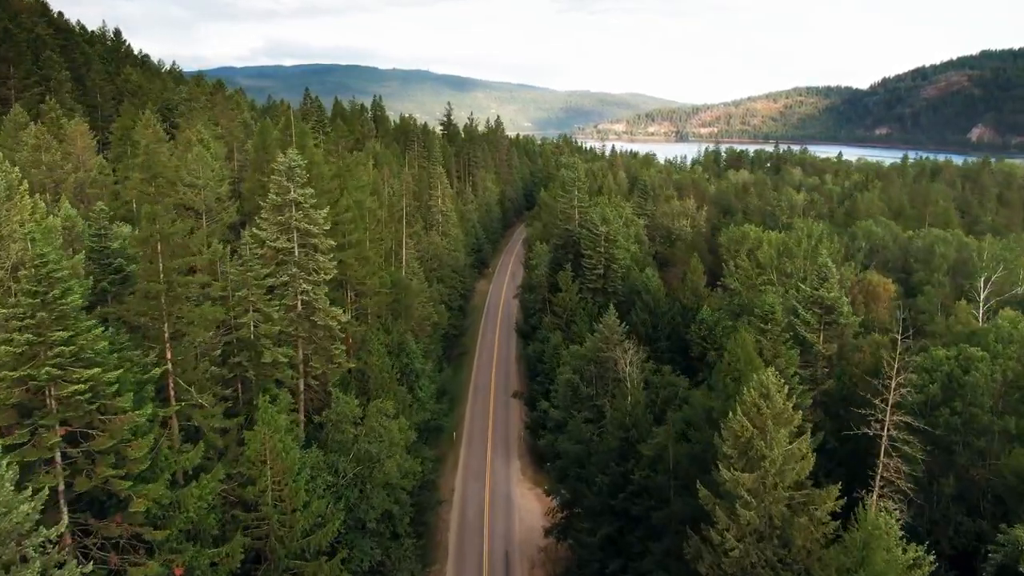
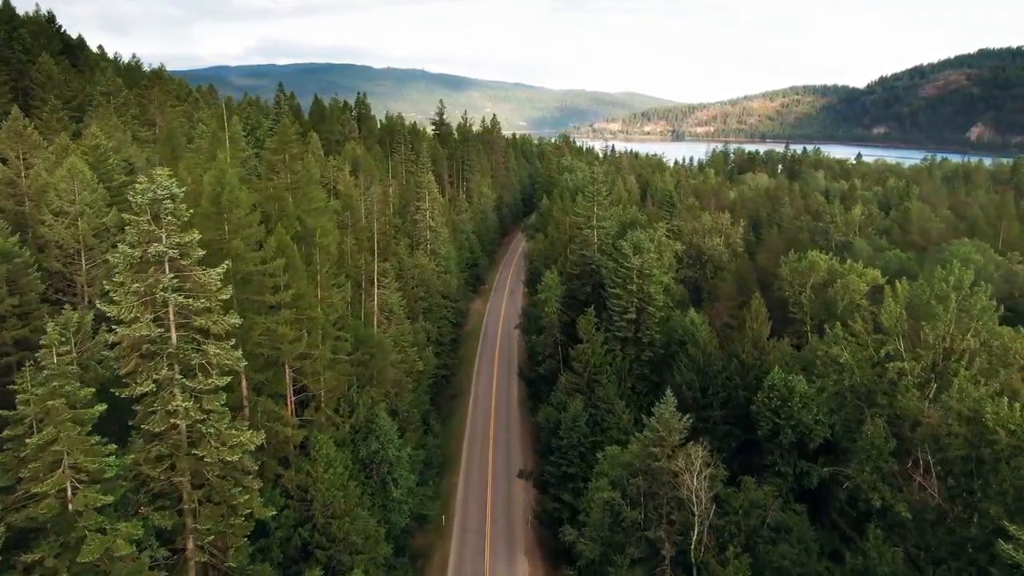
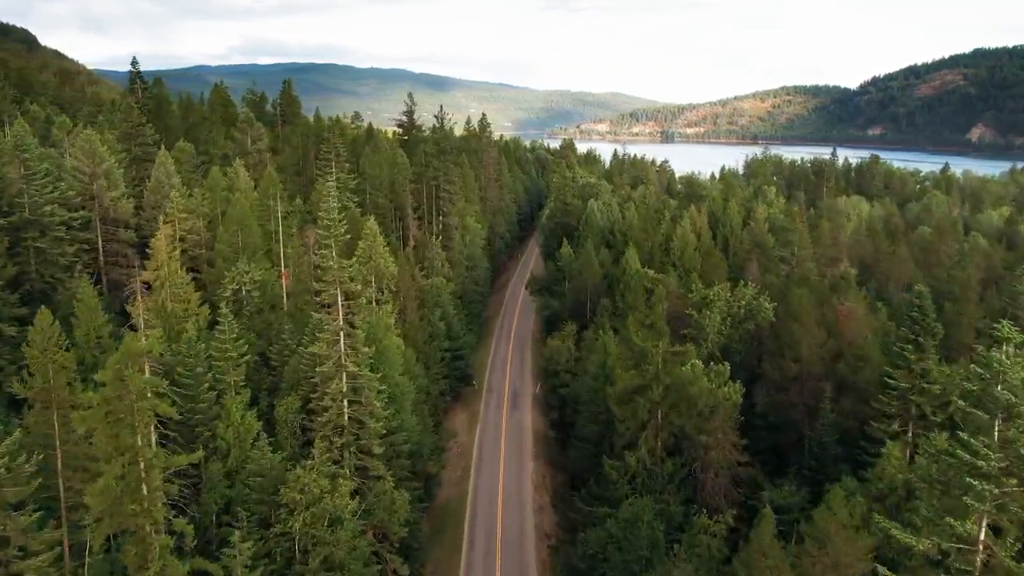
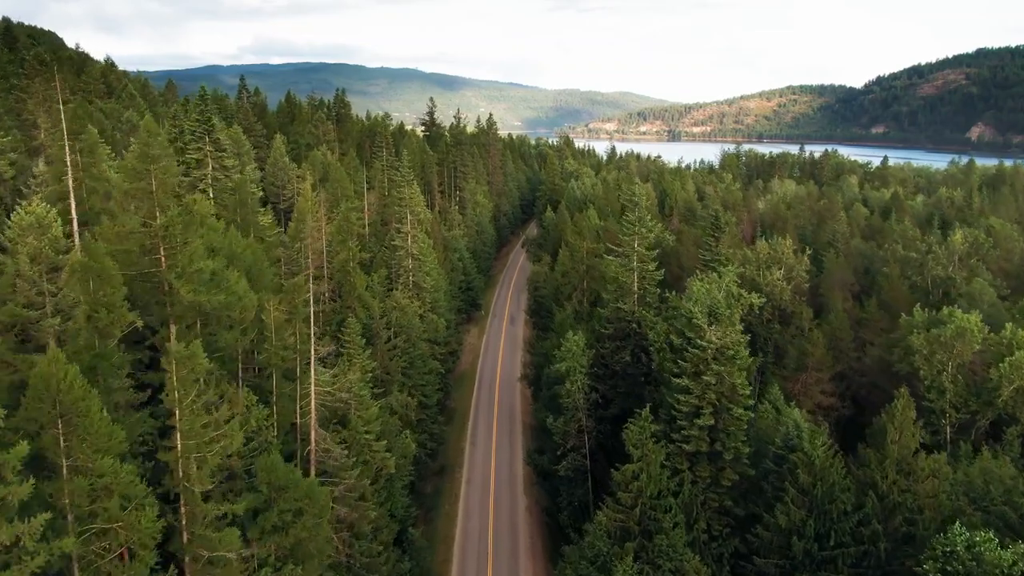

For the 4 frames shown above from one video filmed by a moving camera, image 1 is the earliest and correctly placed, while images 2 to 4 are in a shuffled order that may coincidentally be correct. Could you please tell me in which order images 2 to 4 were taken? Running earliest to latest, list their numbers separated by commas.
2, 4, 3
